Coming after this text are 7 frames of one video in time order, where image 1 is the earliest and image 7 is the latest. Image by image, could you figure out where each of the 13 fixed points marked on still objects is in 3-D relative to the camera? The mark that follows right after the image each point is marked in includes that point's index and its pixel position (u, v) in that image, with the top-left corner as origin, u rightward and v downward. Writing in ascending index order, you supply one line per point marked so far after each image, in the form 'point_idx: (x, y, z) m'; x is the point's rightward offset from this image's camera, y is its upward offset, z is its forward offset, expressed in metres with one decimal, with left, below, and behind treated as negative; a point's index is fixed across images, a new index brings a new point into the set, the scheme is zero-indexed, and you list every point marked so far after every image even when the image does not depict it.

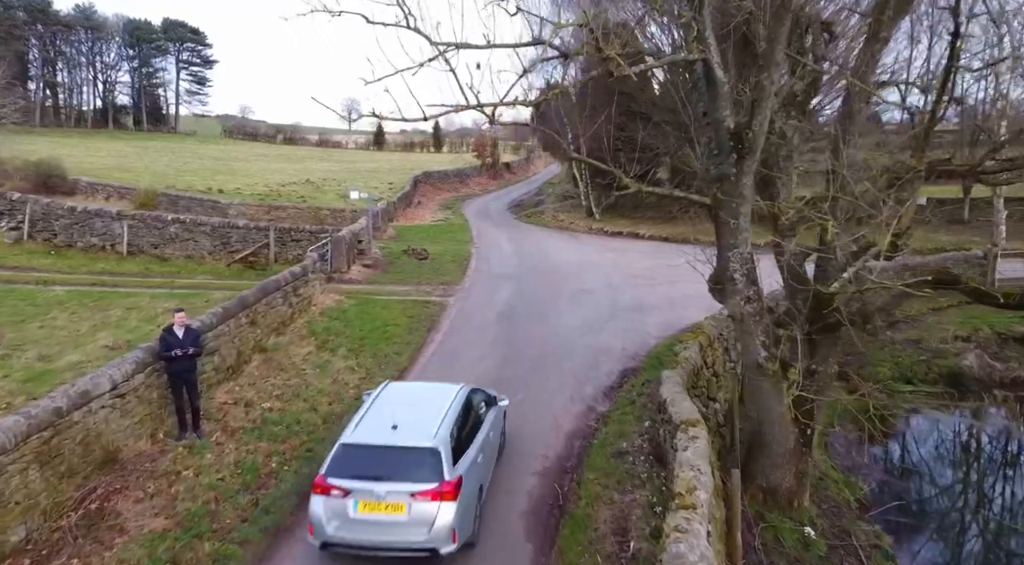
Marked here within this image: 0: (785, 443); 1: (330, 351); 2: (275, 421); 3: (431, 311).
0: (+3.2, -1.9, +7.5) m
1: (-3.6, -1.3, +12.4) m
2: (-3.5, -2.0, +9.3) m
3: (-2.0, -0.7, +15.9) m
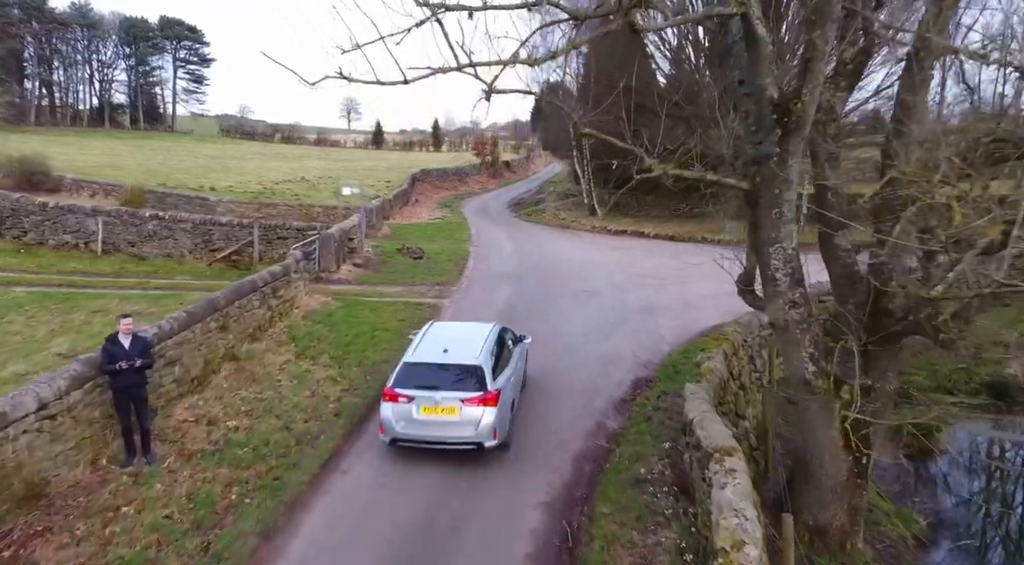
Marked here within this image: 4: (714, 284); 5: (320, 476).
0: (+3.2, -1.9, +6.4) m
1: (-3.6, -1.4, +11.2) m
2: (-3.5, -2.0, +8.1) m
3: (-2.0, -0.7, +14.7) m
4: (+5.9, -0.1, +18.6) m
5: (-2.3, -2.3, +7.6) m
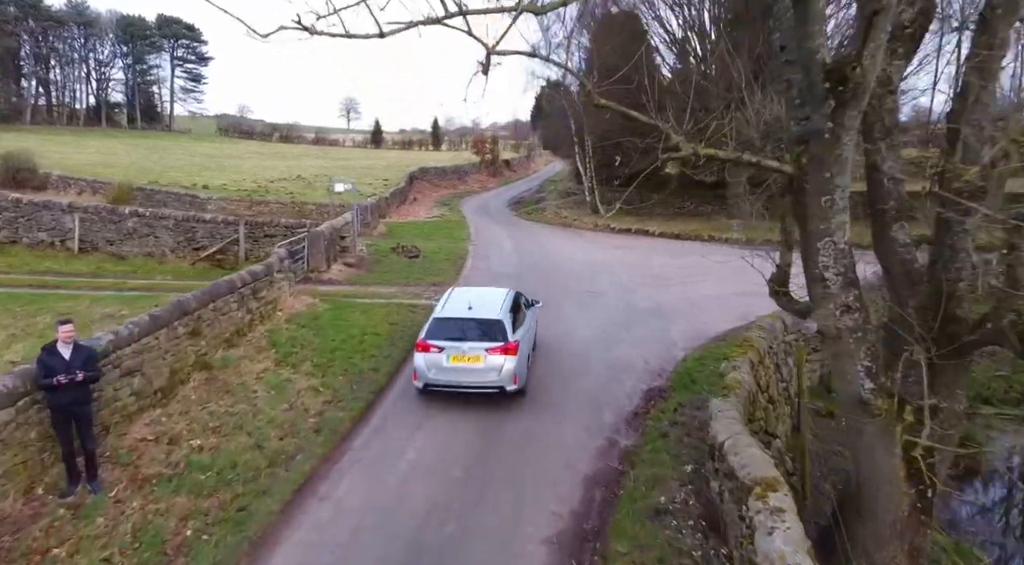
0: (+3.3, -1.9, +5.4) m
1: (-3.6, -1.4, +10.2) m
2: (-3.4, -2.0, +7.1) m
3: (-2.0, -0.7, +13.7) m
4: (+5.9, -0.1, +17.6) m
5: (-2.3, -2.3, +6.6) m
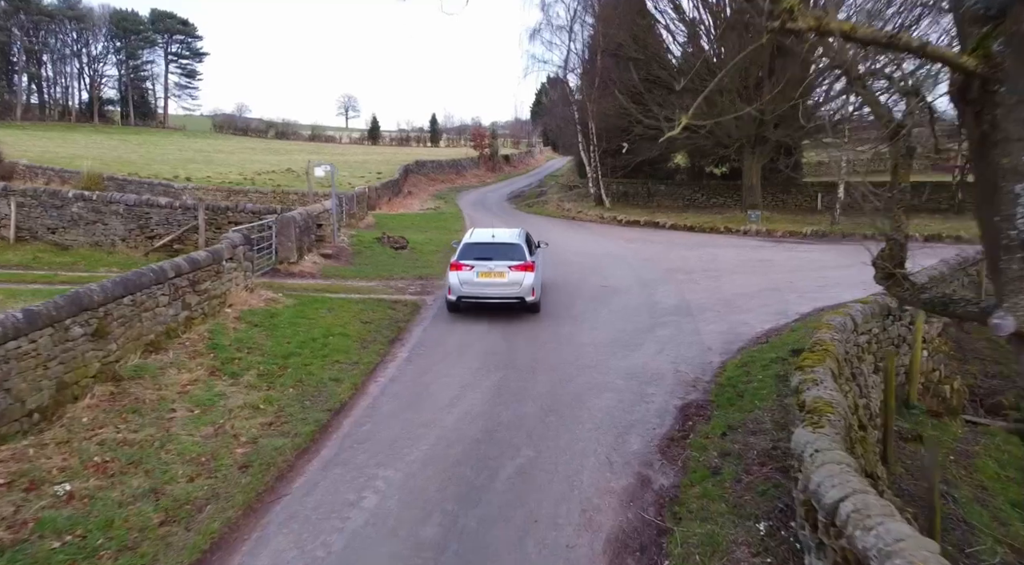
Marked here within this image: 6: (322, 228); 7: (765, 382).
0: (+3.2, -1.8, +3.2) m
1: (-3.6, -1.2, +8.1) m
2: (-3.5, -1.9, +4.9) m
3: (-2.1, -0.6, +11.6) m
4: (+5.9, +0.1, +15.5) m
5: (-2.3, -2.2, +4.5) m
6: (-5.1, +1.5, +17.1) m
7: (+3.3, -1.3, +8.3) m
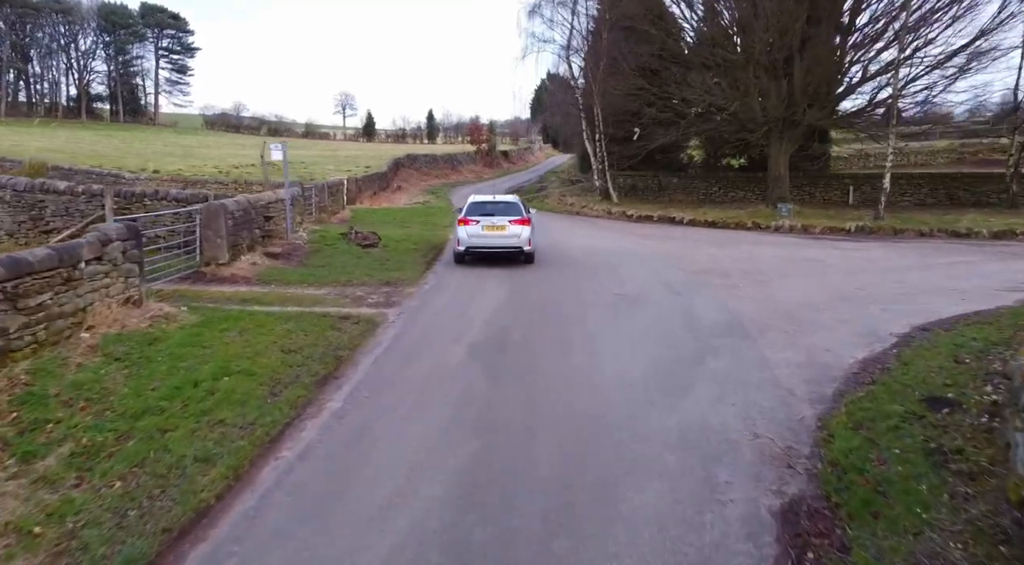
0: (+3.1, -1.9, 0.0) m
1: (-3.7, -1.3, +4.8) m
2: (-3.6, -2.0, +1.7) m
3: (-2.2, -0.7, +8.3) m
4: (+5.7, 0.0, +12.2) m
5: (-2.5, -2.3, +1.2) m
6: (-5.3, +1.3, +13.8) m
7: (+3.2, -1.4, +5.0) m
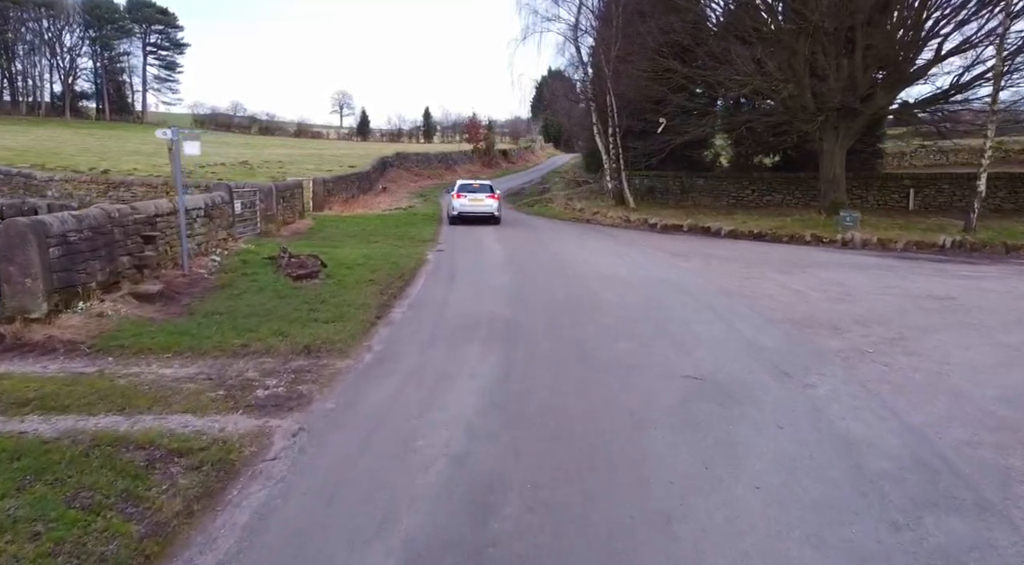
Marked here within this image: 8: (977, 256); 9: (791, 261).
0: (+3.0, -2.6, -4.5) m
1: (-3.8, -2.1, +0.3) m
2: (-3.7, -2.8, -2.8) m
3: (-2.3, -1.5, +3.8) m
4: (+5.7, -0.8, +7.7) m
5: (-2.5, -3.0, -3.3) m
6: (-5.3, +0.6, +9.4) m
7: (+3.1, -2.2, +0.5) m
8: (+11.0, +0.7, +15.0) m
9: (+6.5, +0.5, +14.6) m
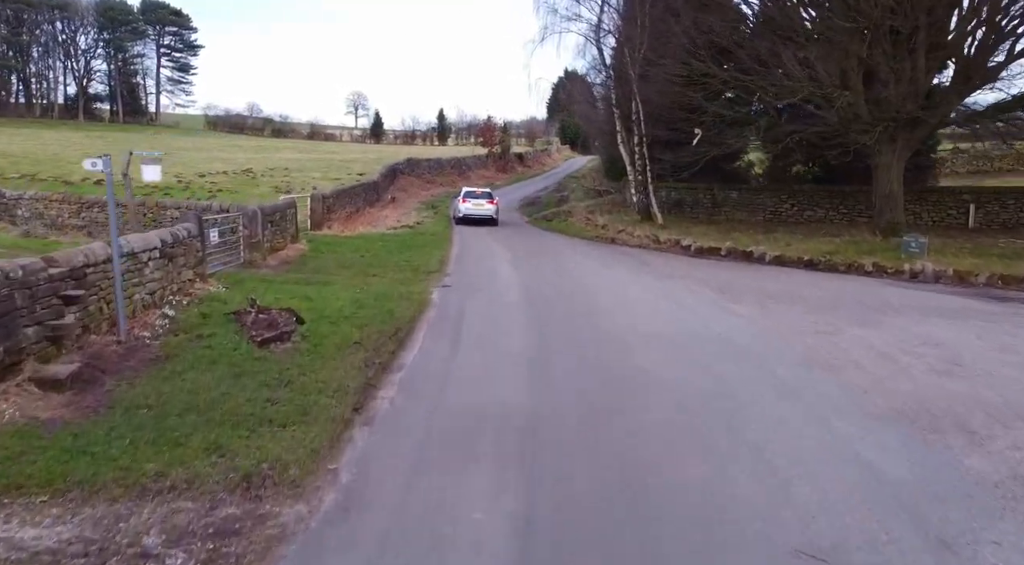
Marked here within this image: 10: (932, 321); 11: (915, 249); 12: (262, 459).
0: (+2.9, -3.5, -6.8) m
1: (-3.8, -3.0, -1.8) m
2: (-3.7, -3.6, -4.9) m
3: (-2.2, -2.3, +1.7) m
4: (+5.8, -1.7, +5.4) m
5: (-2.6, -3.9, -5.4) m
6: (-5.1, -0.3, +7.3) m
7: (+3.1, -3.1, -1.7) m
8: (+11.4, -0.3, +12.6) m
9: (+6.9, -0.4, +12.3) m
10: (+7.3, -0.6, +10.6) m
11: (+10.5, +0.9, +16.6) m
12: (-2.2, -1.6, +5.5) m
